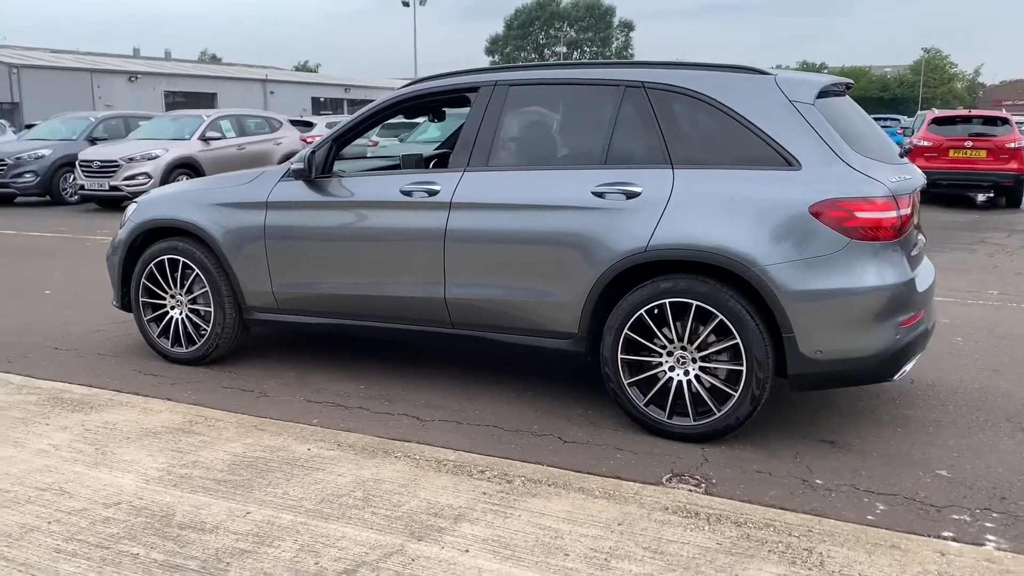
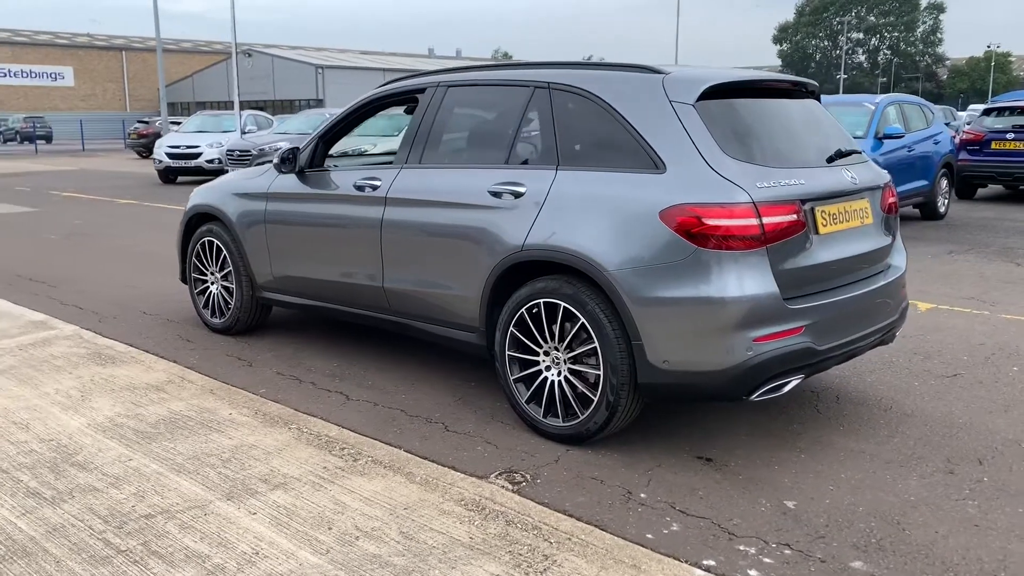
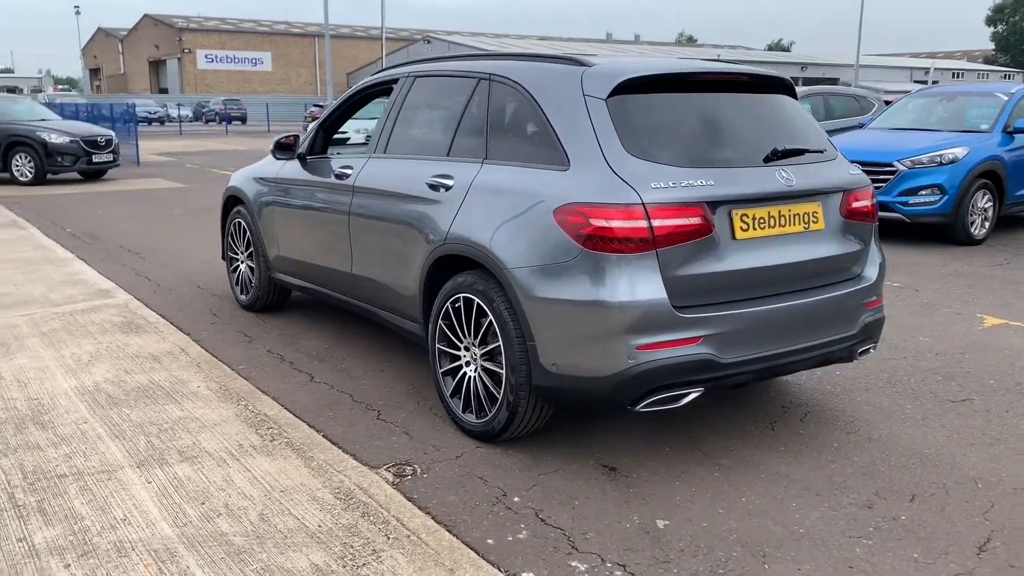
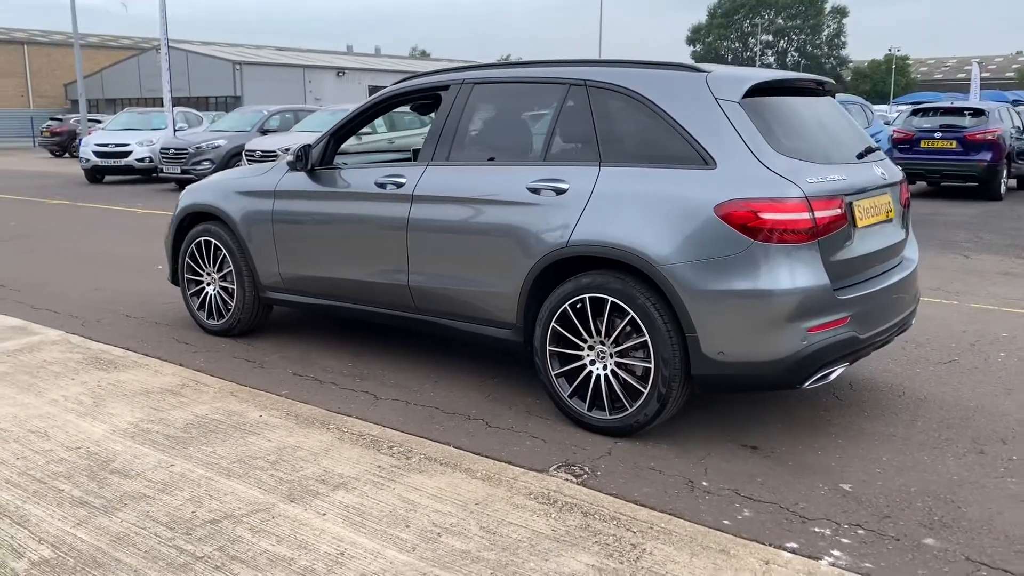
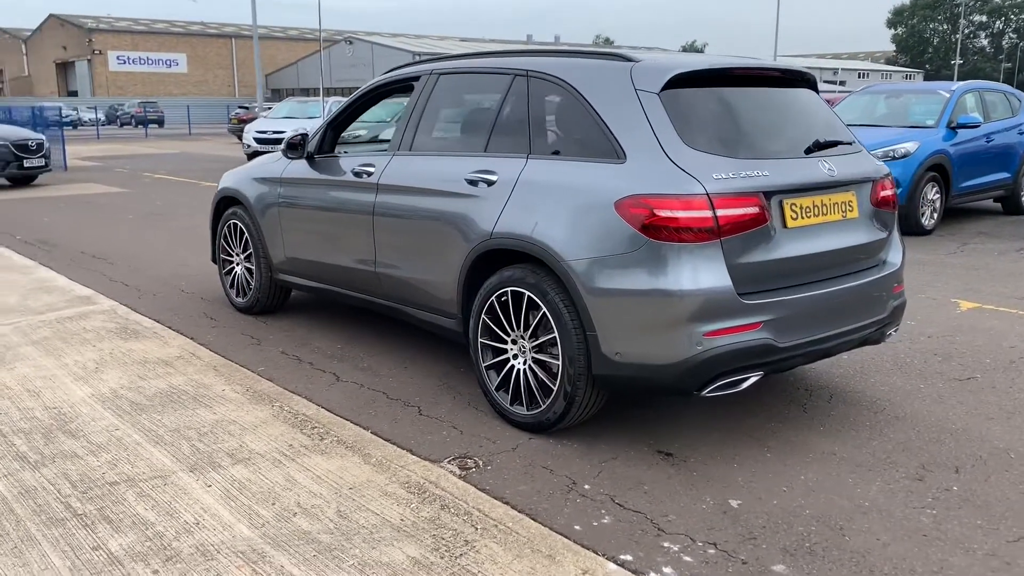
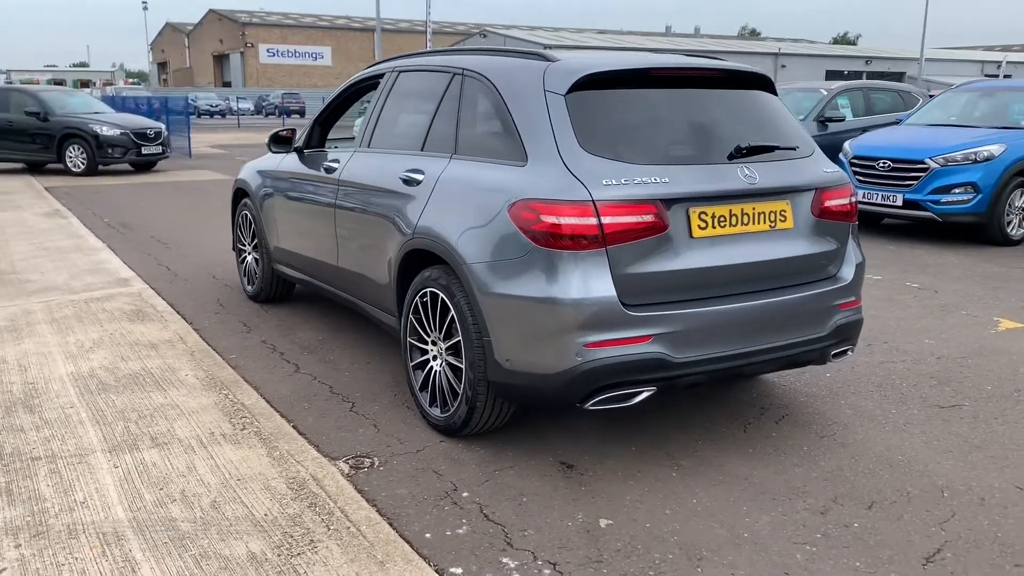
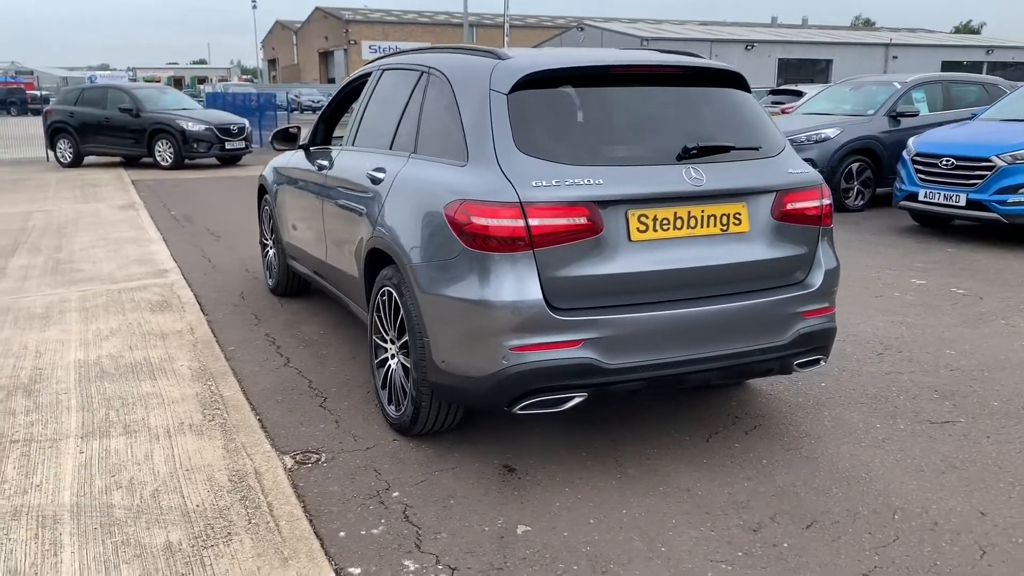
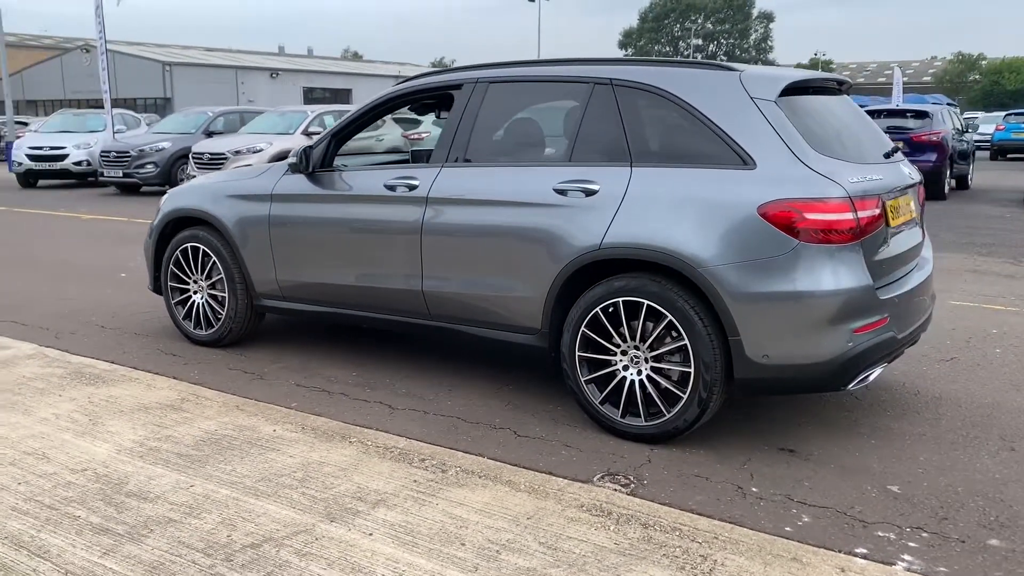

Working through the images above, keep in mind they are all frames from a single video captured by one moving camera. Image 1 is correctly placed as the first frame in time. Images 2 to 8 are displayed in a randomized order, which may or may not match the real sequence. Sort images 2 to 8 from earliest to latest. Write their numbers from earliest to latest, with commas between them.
8, 4, 2, 5, 3, 6, 7
